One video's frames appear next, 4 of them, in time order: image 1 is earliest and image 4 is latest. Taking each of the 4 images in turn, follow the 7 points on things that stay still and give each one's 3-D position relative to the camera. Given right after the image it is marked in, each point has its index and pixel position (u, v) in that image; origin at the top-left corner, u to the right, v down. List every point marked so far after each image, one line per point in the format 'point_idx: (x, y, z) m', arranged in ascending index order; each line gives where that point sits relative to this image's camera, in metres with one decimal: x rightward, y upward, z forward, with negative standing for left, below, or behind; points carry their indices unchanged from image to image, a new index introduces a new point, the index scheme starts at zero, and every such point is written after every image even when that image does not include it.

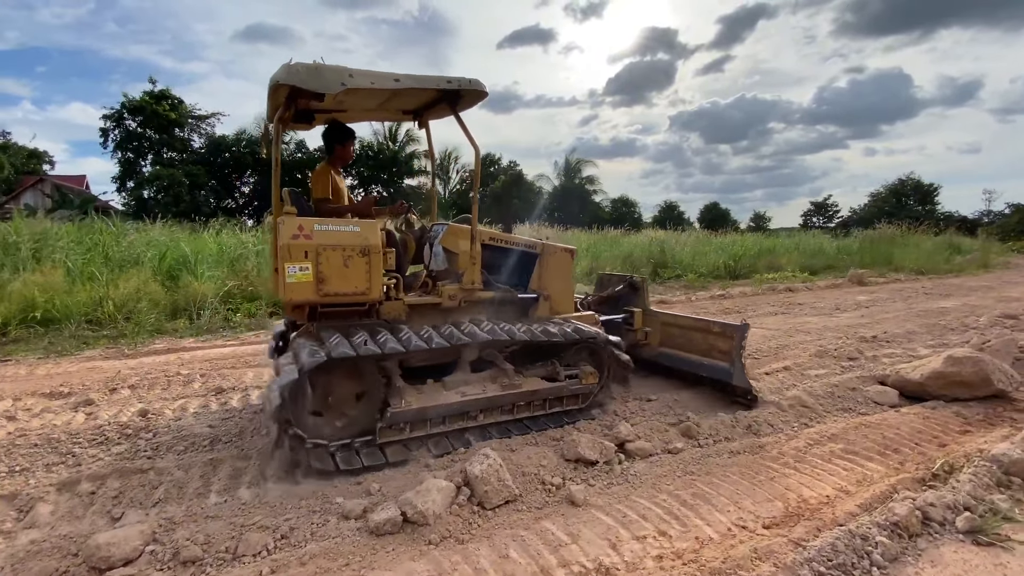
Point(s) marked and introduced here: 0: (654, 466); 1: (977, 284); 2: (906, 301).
0: (+1.0, -1.3, +3.4) m
1: (+14.5, +0.1, +15.0) m
2: (+9.1, -0.3, +11.1) m
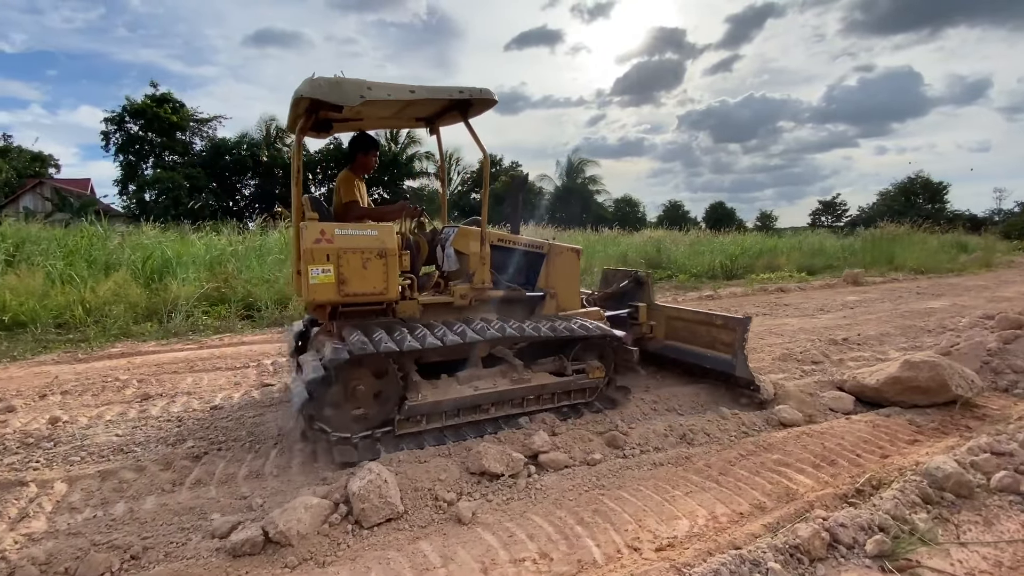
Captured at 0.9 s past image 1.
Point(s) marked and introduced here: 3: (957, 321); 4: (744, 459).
0: (+0.3, -1.3, +3.2) m
1: (+14.0, +0.1, +14.6) m
2: (+8.5, -0.3, +10.7) m
3: (+7.0, -0.5, +7.5) m
4: (+1.7, -1.2, +3.5) m
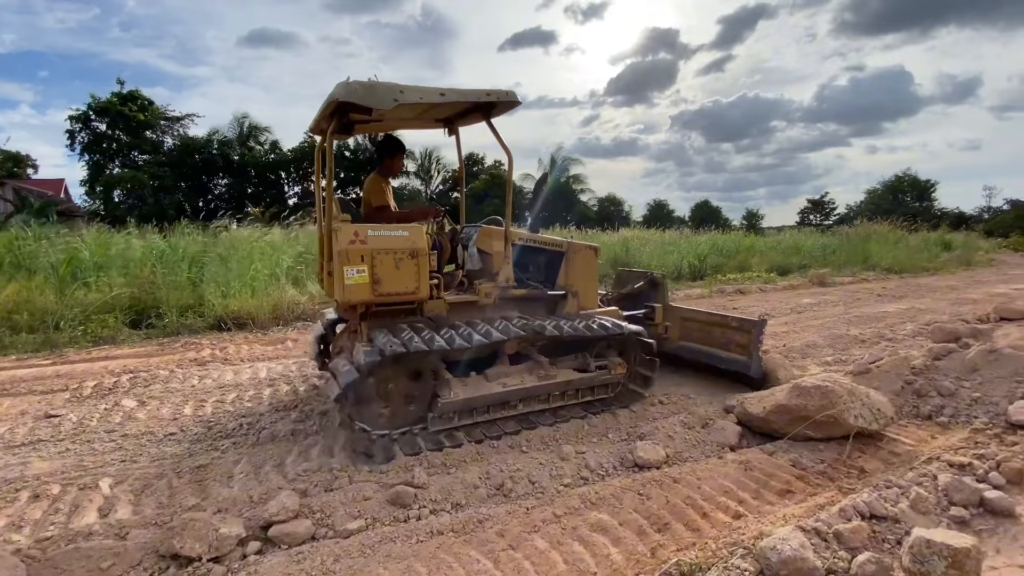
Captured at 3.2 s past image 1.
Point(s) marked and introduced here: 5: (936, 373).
0: (-1.1, -1.3, +2.4) m
1: (+12.5, +0.1, +13.9) m
2: (+7.0, -0.3, +10.0) m
3: (+5.5, -0.6, +6.8) m
4: (+0.2, -1.3, +2.7) m
5: (+3.8, -0.8, +4.3) m
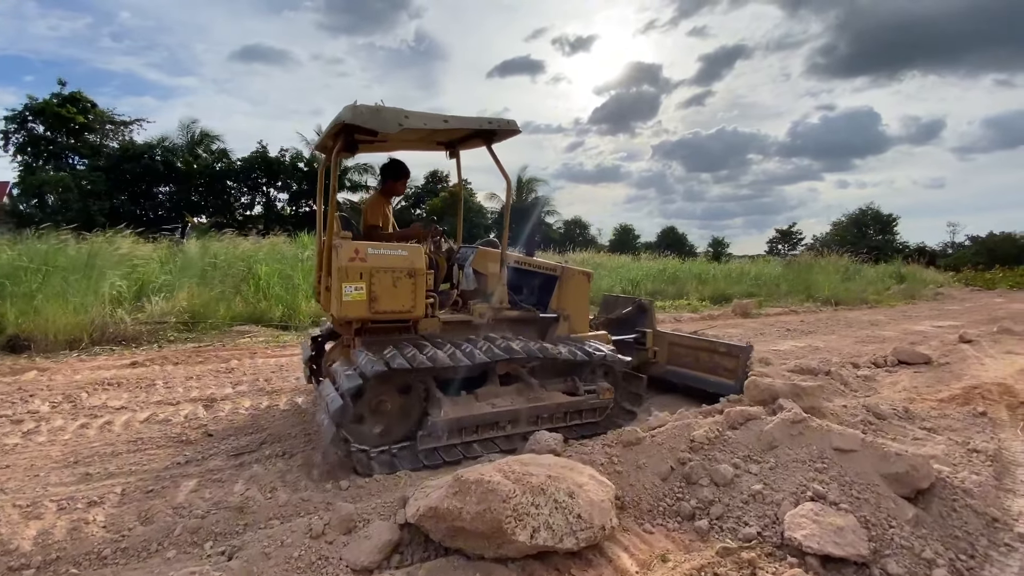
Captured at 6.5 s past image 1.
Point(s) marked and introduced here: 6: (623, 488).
0: (-3.4, -1.4, +1.0) m
1: (+9.7, -0.8, +13.1) m
2: (+4.4, -1.0, +9.0) m
3: (+3.0, -1.0, +5.7) m
4: (-2.1, -1.4, +1.4) m
5: (+1.4, -1.0, +3.1) m
6: (+0.8, -1.2, +2.9) m
